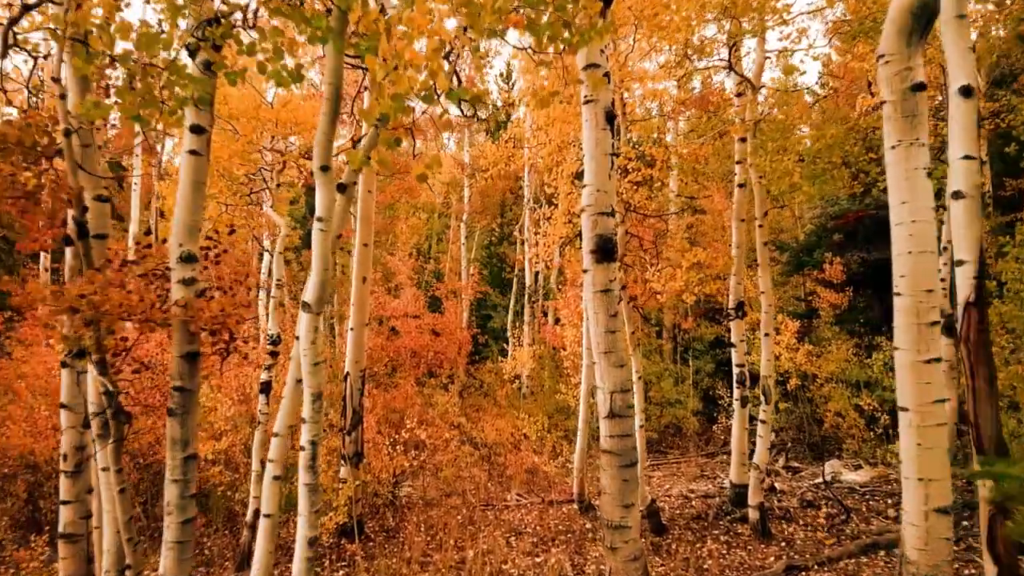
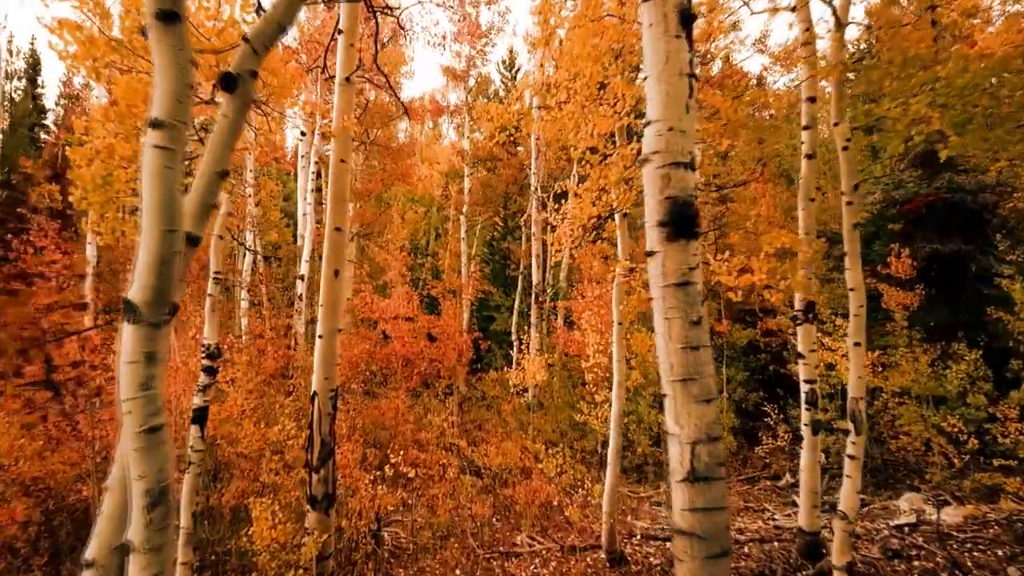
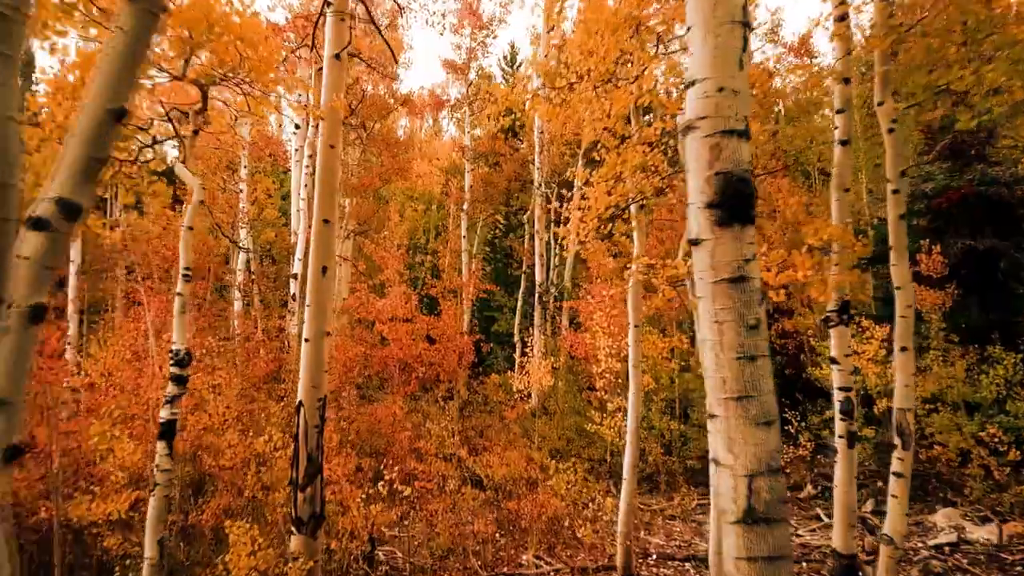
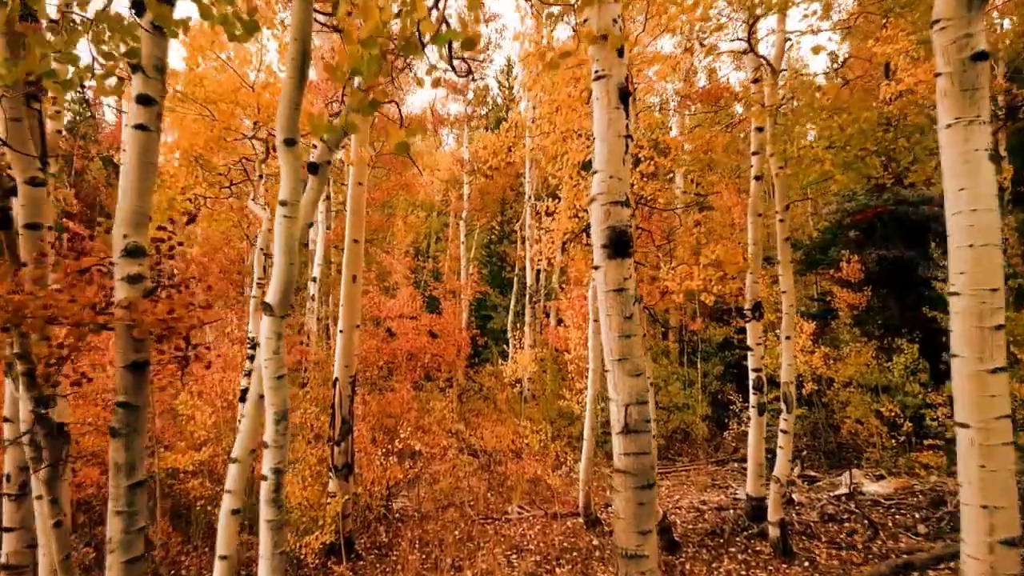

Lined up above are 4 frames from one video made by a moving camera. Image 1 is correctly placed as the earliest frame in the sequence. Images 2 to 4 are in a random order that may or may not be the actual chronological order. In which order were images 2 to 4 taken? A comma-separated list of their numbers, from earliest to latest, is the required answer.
4, 2, 3
